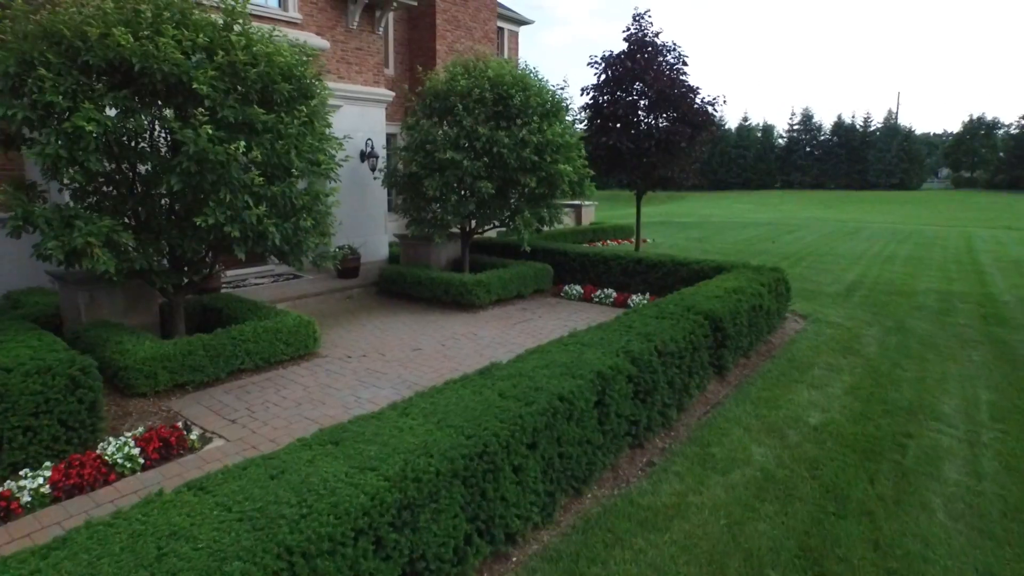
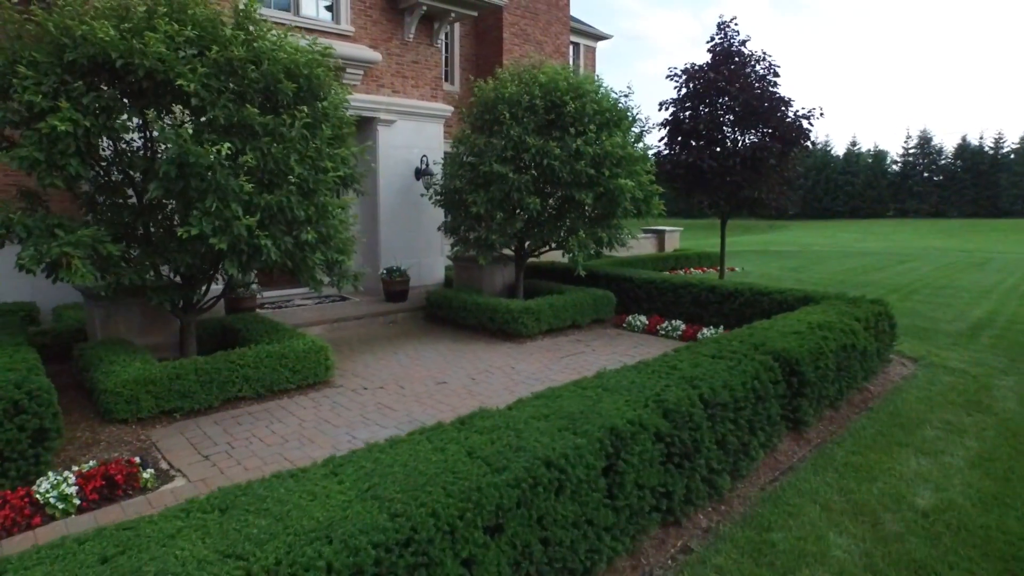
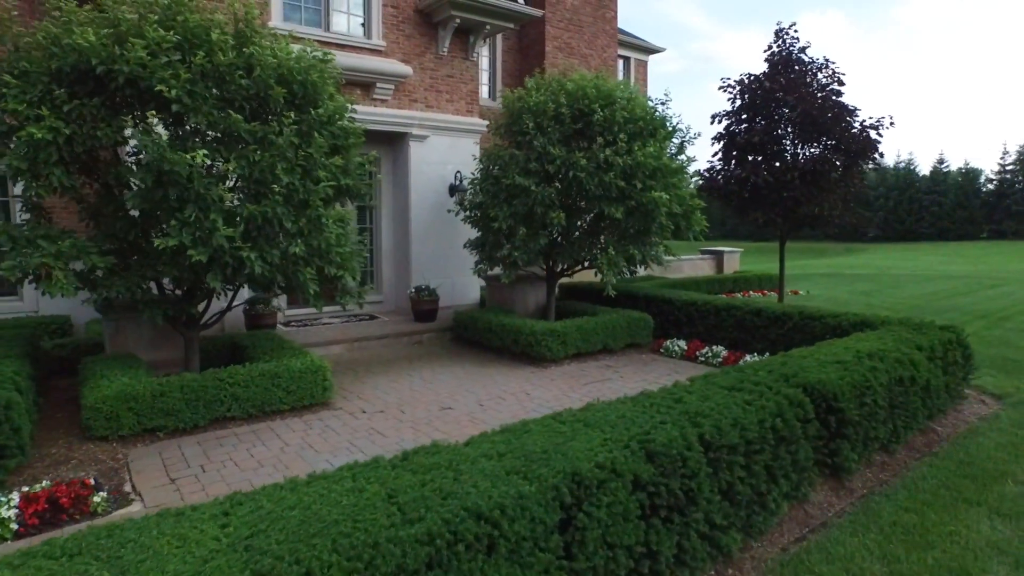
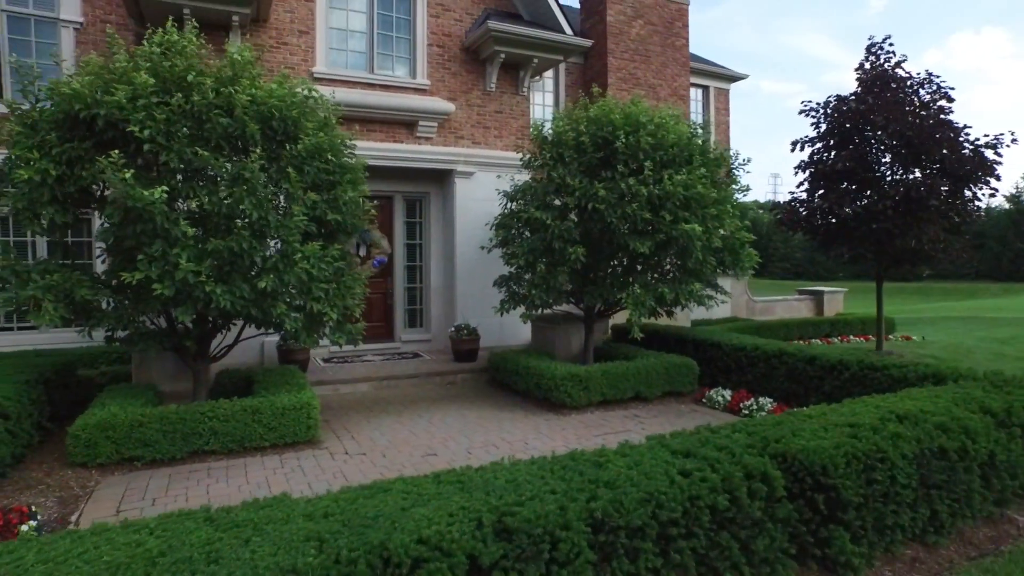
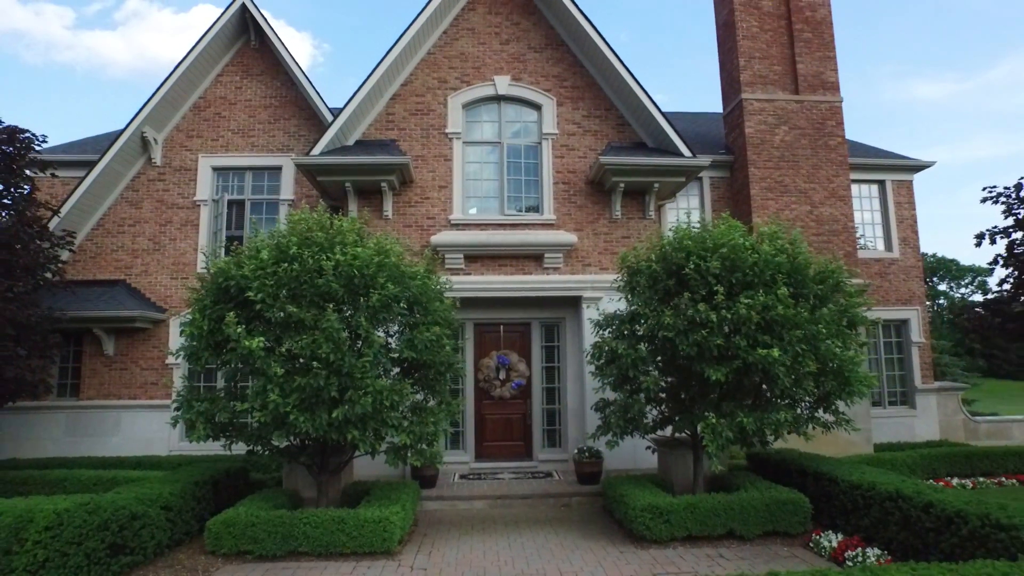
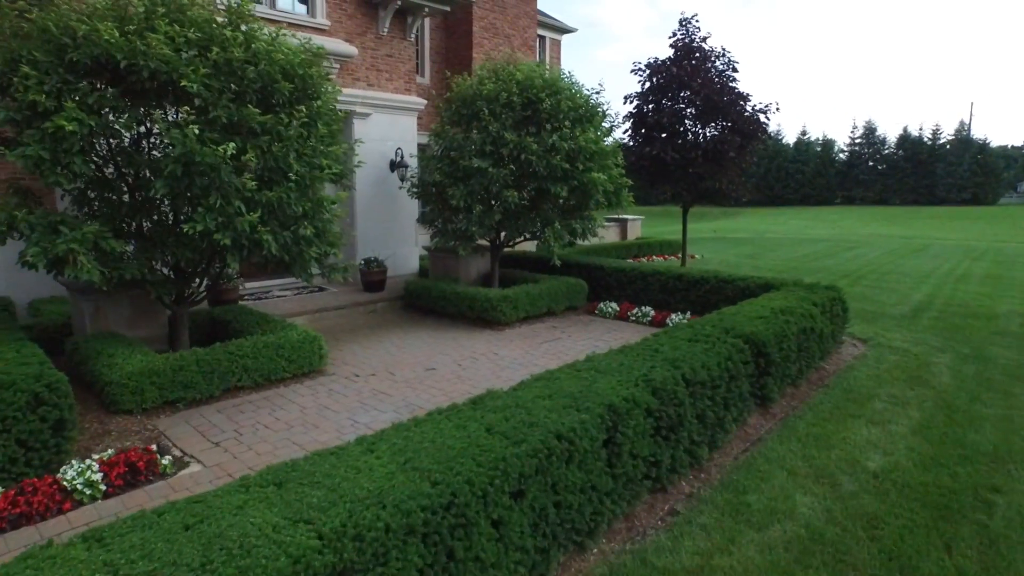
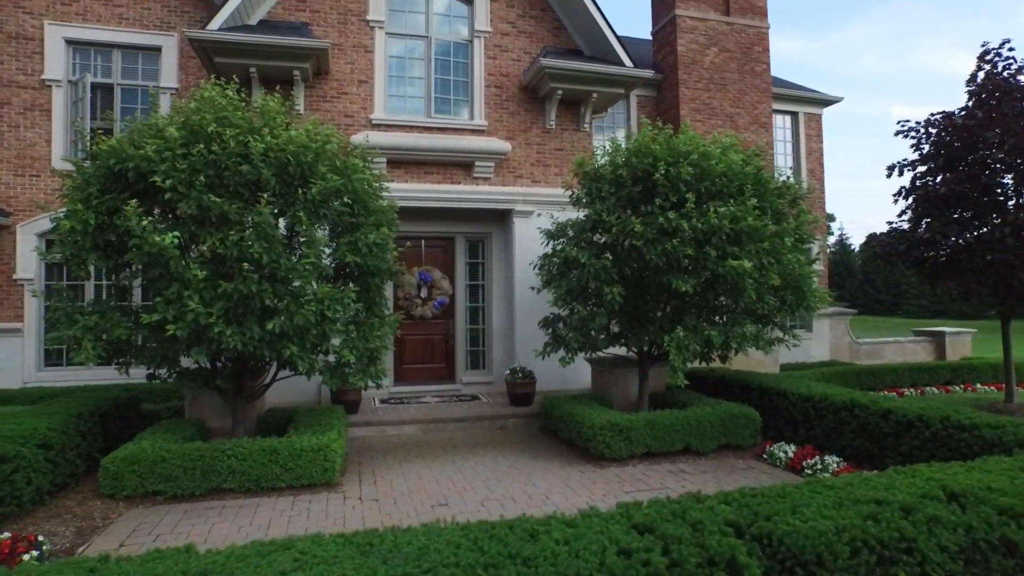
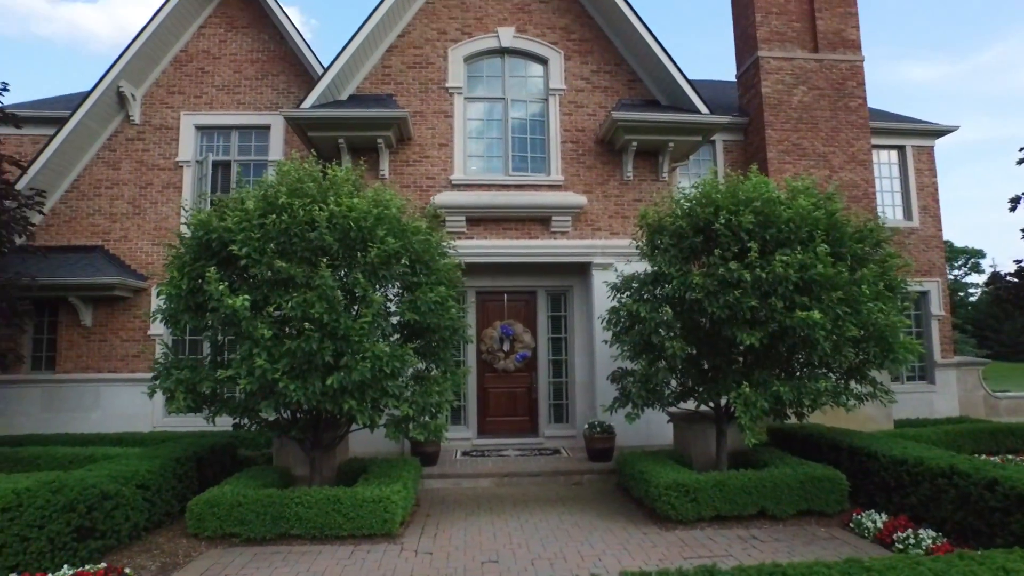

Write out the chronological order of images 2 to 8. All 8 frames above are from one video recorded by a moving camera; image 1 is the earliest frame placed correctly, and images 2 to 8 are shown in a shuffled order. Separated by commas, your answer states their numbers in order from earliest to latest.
6, 2, 3, 4, 7, 8, 5
